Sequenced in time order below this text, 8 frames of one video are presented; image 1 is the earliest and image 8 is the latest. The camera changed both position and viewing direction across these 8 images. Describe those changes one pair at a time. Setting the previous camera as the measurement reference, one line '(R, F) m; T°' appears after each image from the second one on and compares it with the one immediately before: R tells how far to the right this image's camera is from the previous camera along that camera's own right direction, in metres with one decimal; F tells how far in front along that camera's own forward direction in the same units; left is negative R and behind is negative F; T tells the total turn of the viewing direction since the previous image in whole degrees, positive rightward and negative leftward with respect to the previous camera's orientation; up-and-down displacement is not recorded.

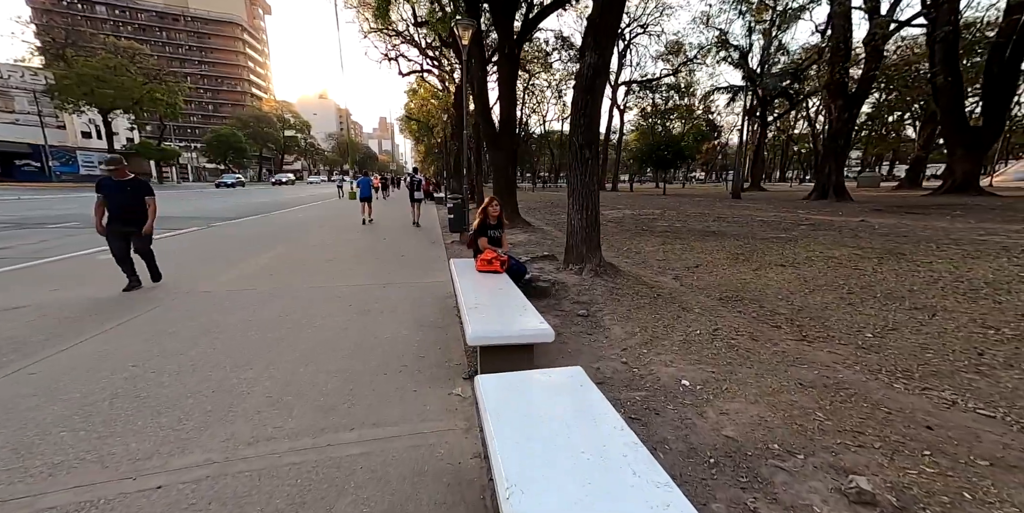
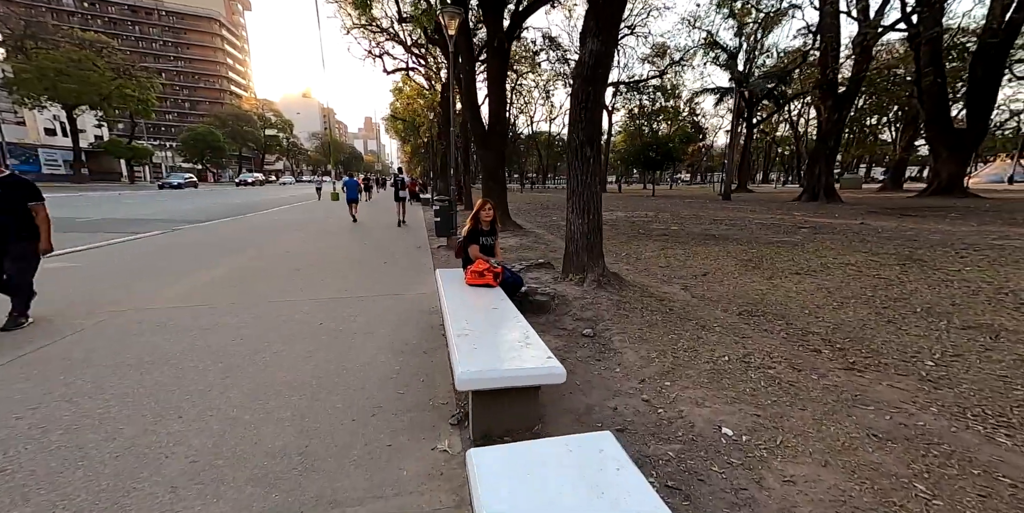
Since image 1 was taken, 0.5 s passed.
(-0.1, +0.6) m; +2°
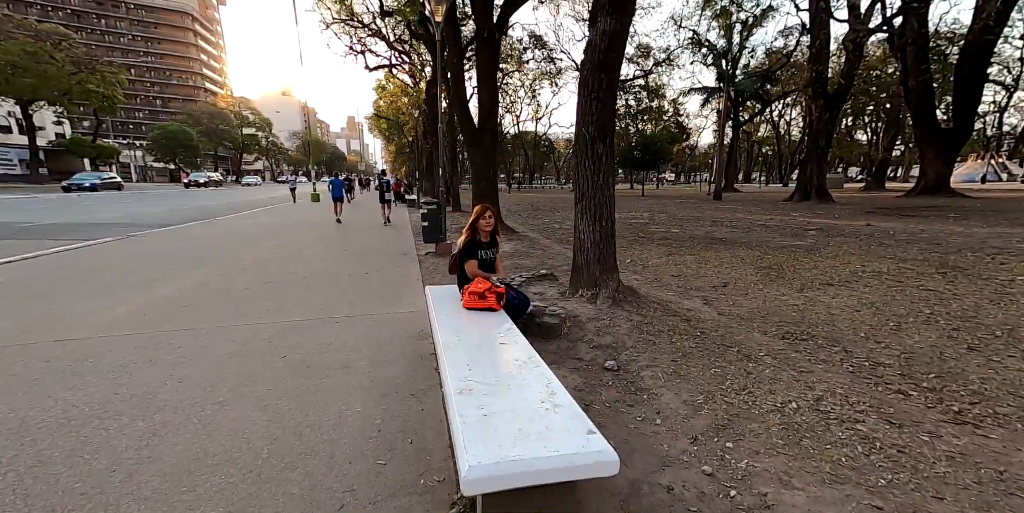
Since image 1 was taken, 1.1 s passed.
(-0.2, +0.8) m; +2°
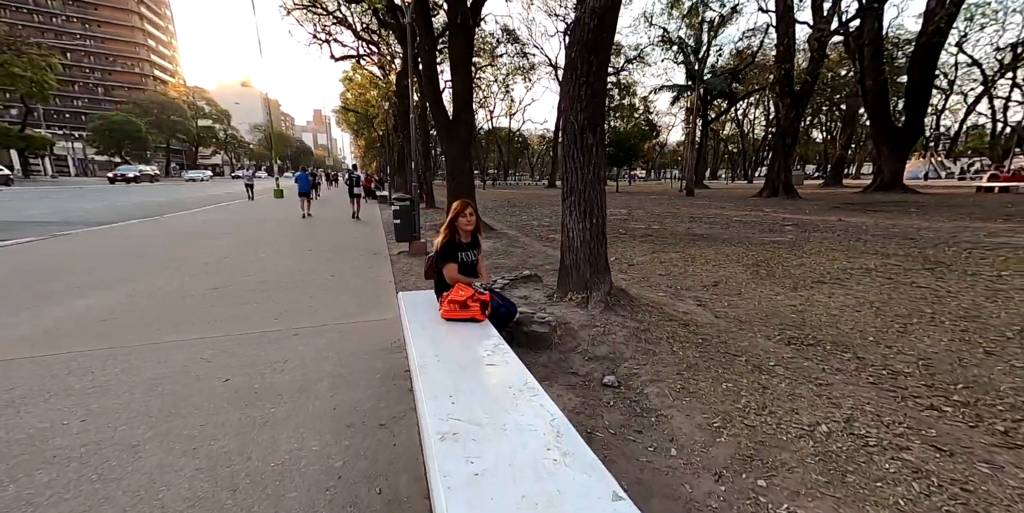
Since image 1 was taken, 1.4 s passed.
(-0.1, +0.5) m; +3°
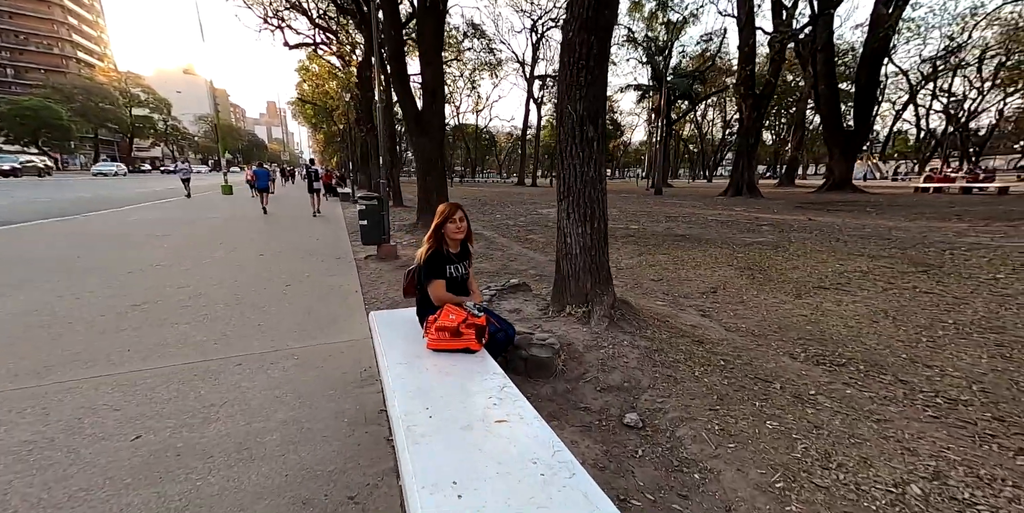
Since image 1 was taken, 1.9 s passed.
(-0.2, +0.6) m; +4°
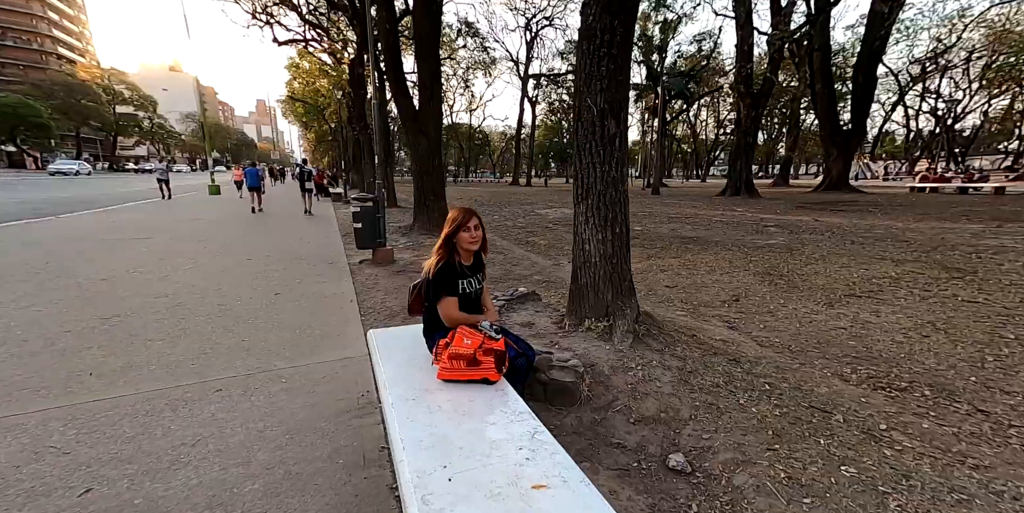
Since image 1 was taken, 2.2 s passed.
(-0.2, +0.4) m; +1°
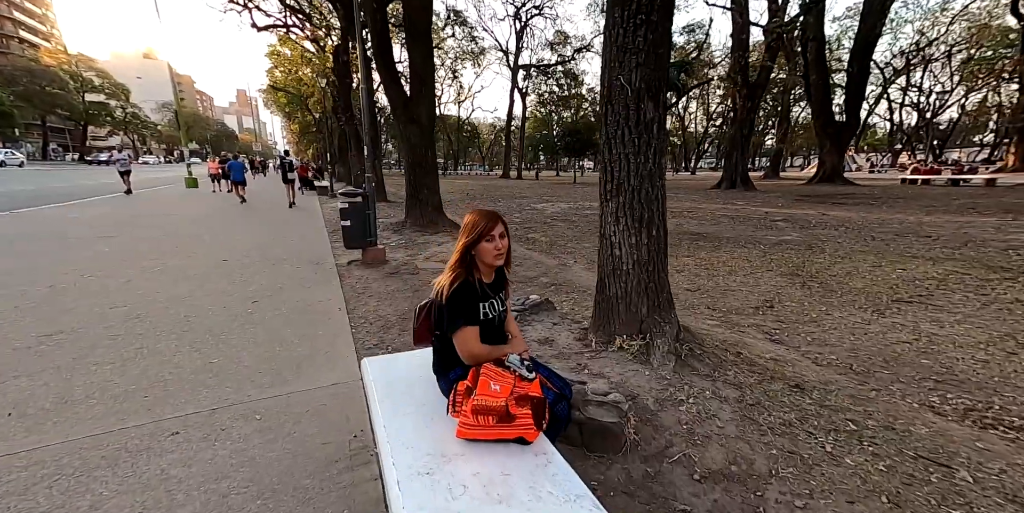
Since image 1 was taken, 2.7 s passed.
(-0.2, +0.6) m; +1°
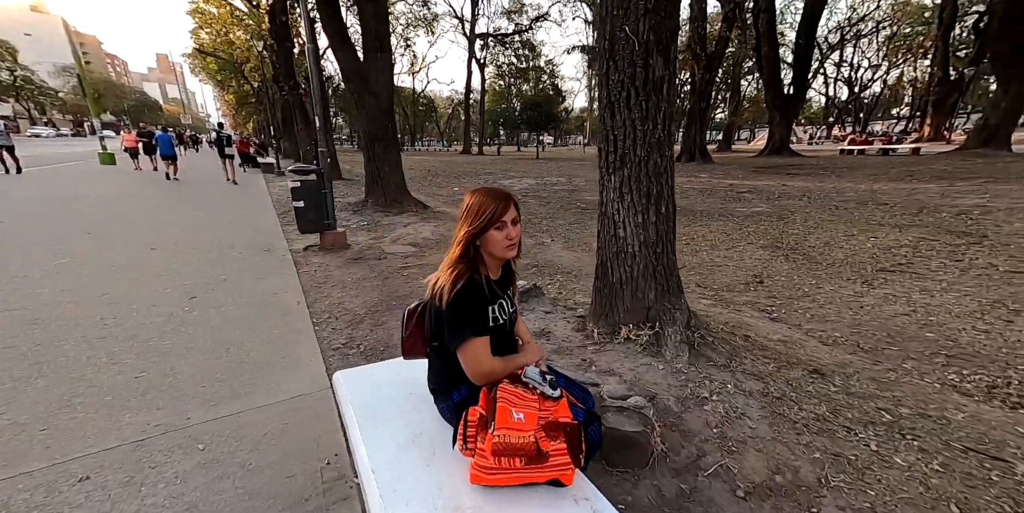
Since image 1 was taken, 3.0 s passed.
(-0.2, +0.4) m; +5°
